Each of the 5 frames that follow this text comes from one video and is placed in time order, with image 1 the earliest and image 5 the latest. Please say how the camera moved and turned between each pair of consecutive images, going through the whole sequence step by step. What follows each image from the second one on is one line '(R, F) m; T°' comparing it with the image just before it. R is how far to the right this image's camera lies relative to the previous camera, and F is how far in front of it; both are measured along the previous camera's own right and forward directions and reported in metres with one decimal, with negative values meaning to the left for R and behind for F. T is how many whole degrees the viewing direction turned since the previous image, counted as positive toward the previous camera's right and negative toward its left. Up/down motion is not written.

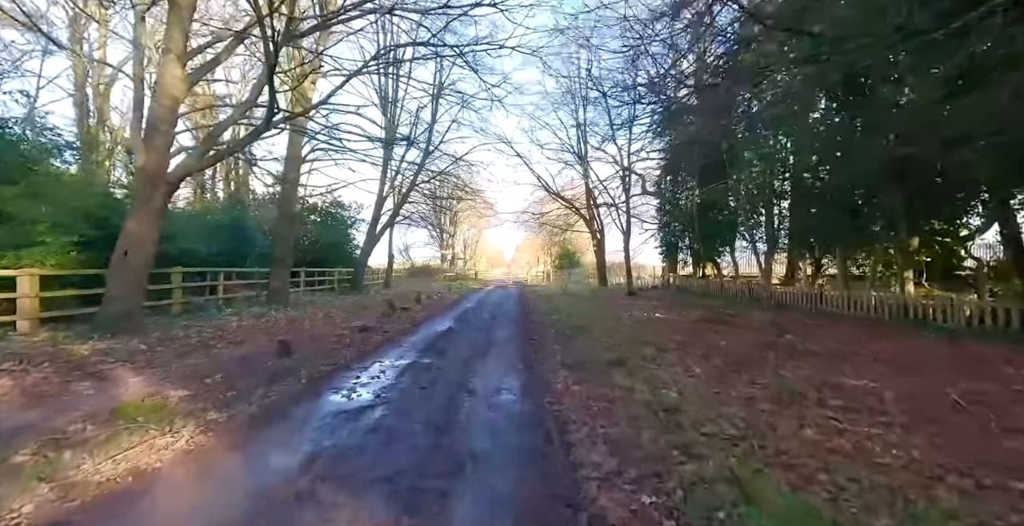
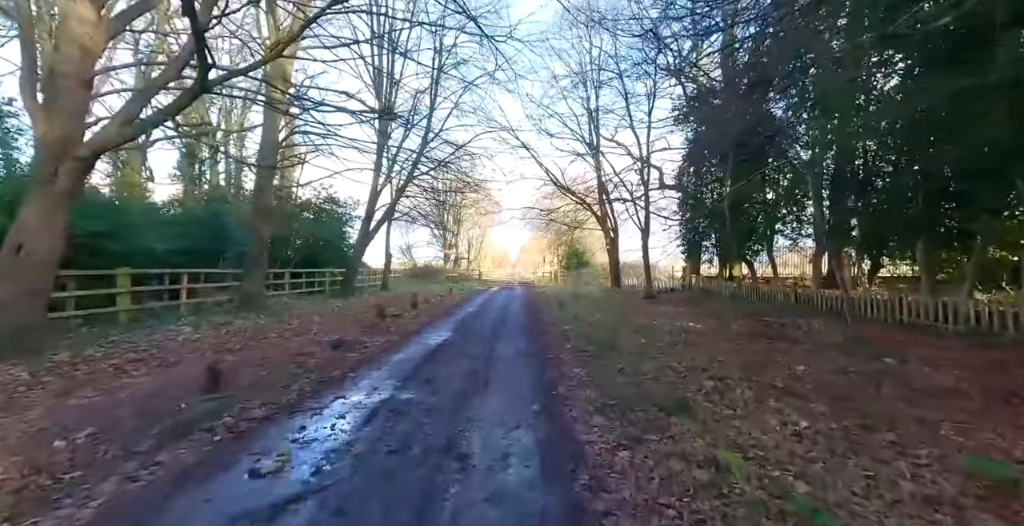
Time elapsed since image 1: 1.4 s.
(-0.1, +1.9) m; -1°
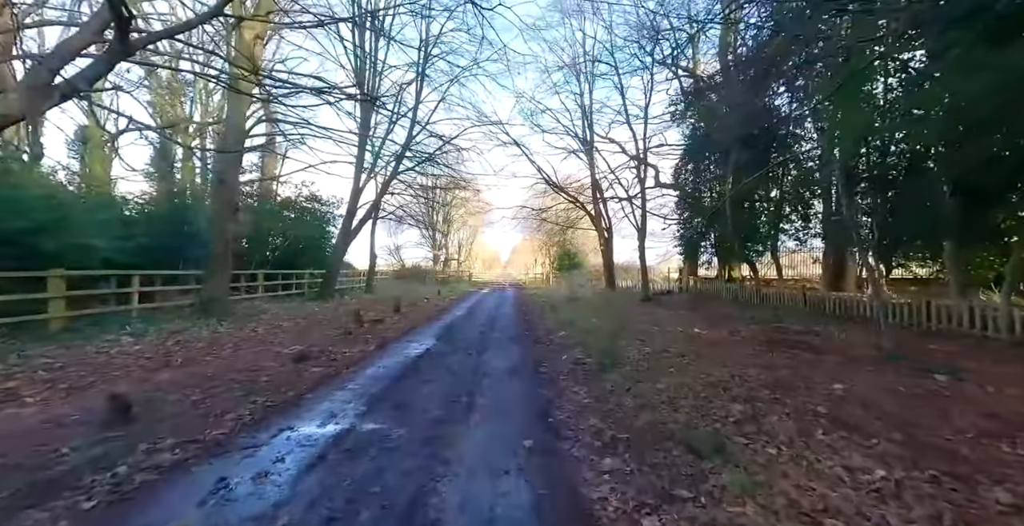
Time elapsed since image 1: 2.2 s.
(0.0, +1.0) m; +1°
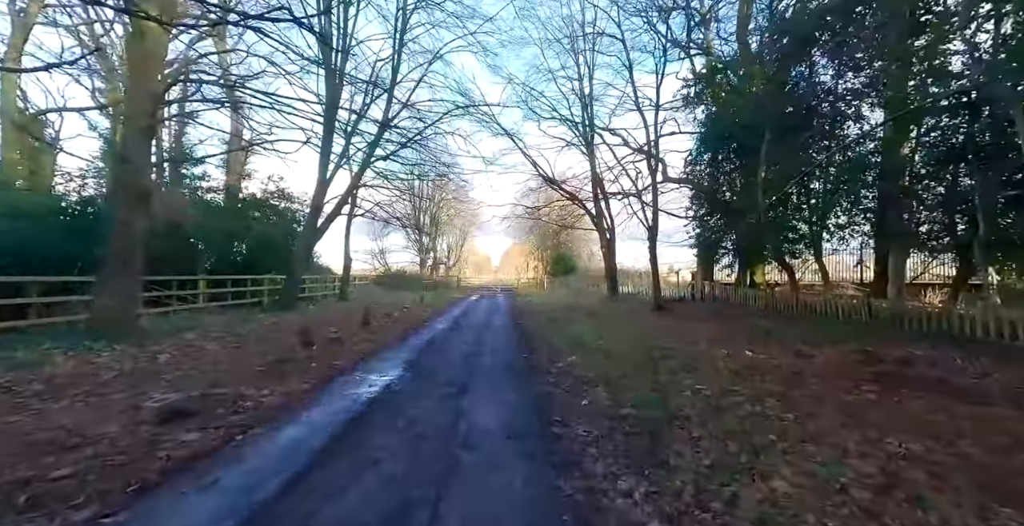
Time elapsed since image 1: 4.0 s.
(-0.1, +2.5) m; +1°
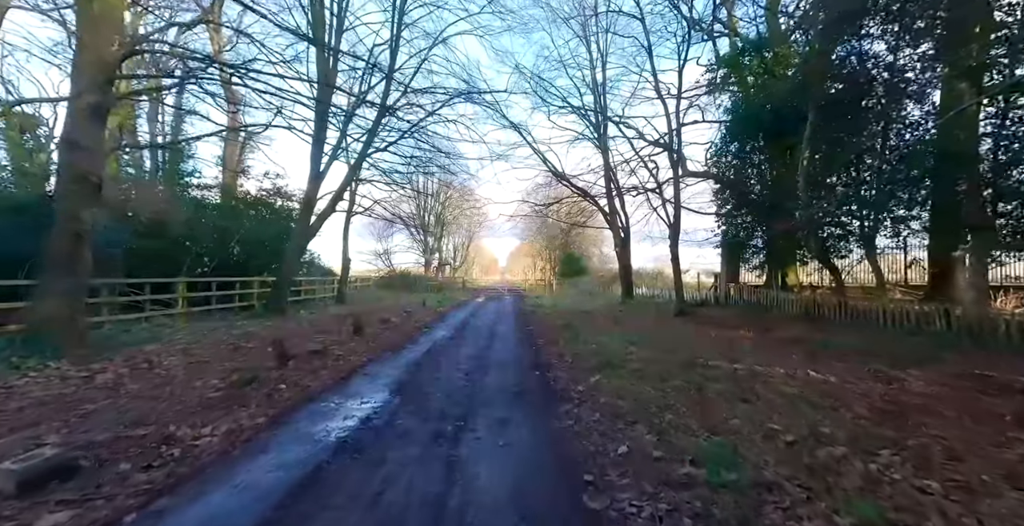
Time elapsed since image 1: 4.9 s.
(-0.1, +1.3) m; -1°
